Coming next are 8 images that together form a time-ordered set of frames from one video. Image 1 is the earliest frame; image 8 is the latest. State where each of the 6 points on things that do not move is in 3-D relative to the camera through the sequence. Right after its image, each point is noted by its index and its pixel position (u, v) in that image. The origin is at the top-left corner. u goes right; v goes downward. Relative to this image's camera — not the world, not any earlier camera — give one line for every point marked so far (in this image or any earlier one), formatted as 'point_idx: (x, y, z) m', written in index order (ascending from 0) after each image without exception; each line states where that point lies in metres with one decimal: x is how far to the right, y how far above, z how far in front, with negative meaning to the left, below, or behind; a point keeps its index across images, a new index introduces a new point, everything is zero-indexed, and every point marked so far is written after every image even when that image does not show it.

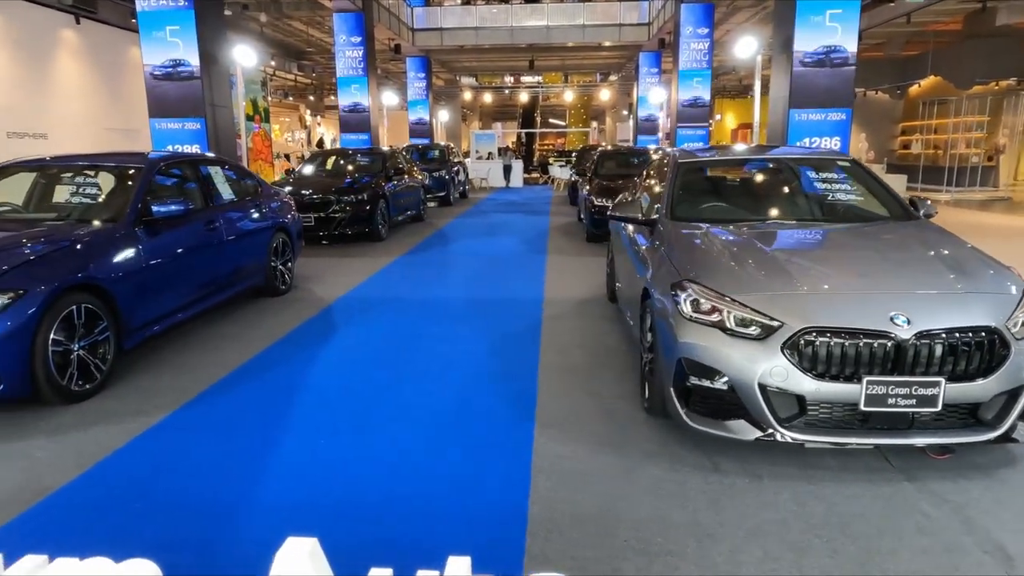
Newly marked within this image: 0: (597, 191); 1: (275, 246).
0: (+1.3, +1.5, +9.8) m
1: (-2.4, +0.4, +6.5) m
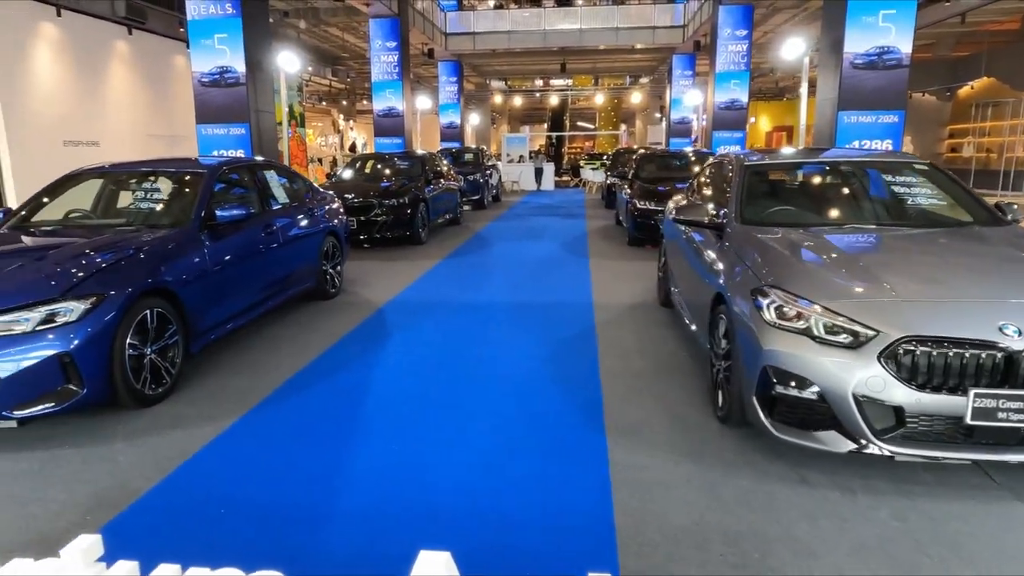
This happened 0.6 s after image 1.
0: (+1.9, +1.4, +9.7) m
1: (-1.9, +0.4, +6.6) m
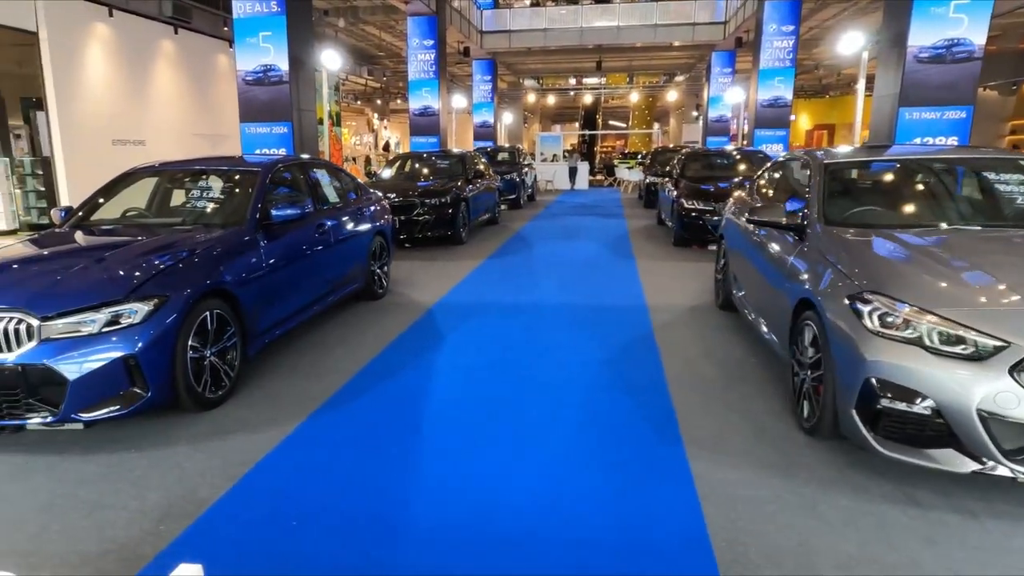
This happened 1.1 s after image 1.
0: (+2.6, +1.4, +9.5) m
1: (-1.4, +0.4, +6.5) m
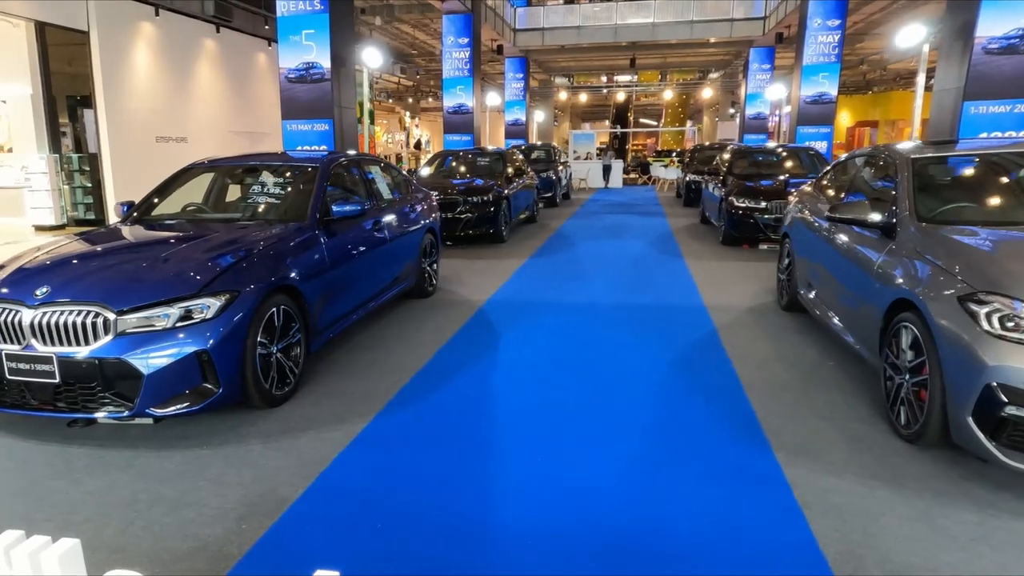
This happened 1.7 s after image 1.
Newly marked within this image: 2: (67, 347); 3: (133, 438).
0: (+3.2, +1.4, +9.3) m
1: (-0.9, +0.4, +6.4) m
2: (-2.2, -0.3, +3.2) m
3: (-2.0, -0.8, +3.4) m
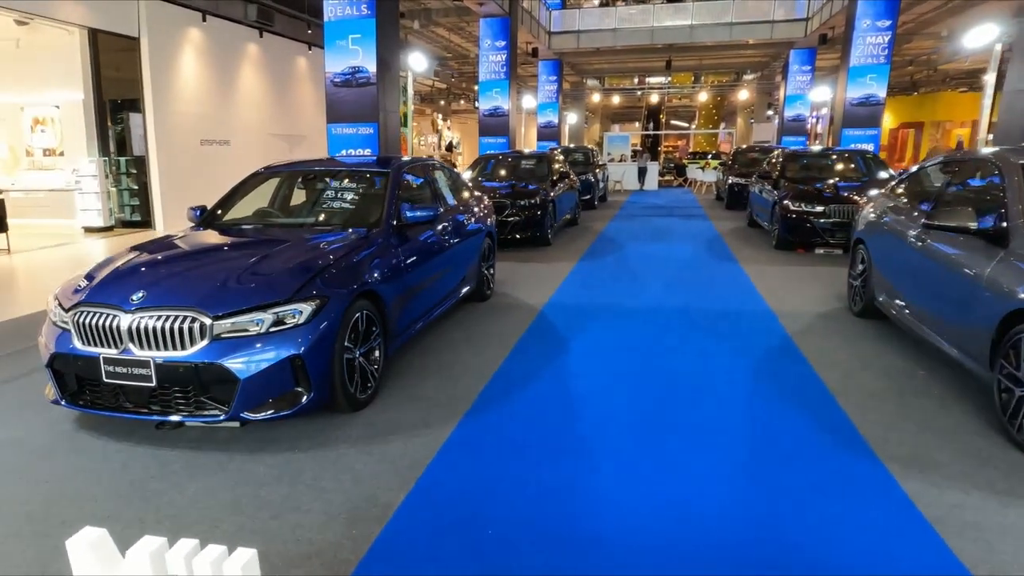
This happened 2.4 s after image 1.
0: (+3.9, +1.3, +9.1) m
1: (-0.3, +0.4, +6.4) m
2: (-1.7, -0.3, +3.2) m
3: (-1.6, -0.8, +3.5) m
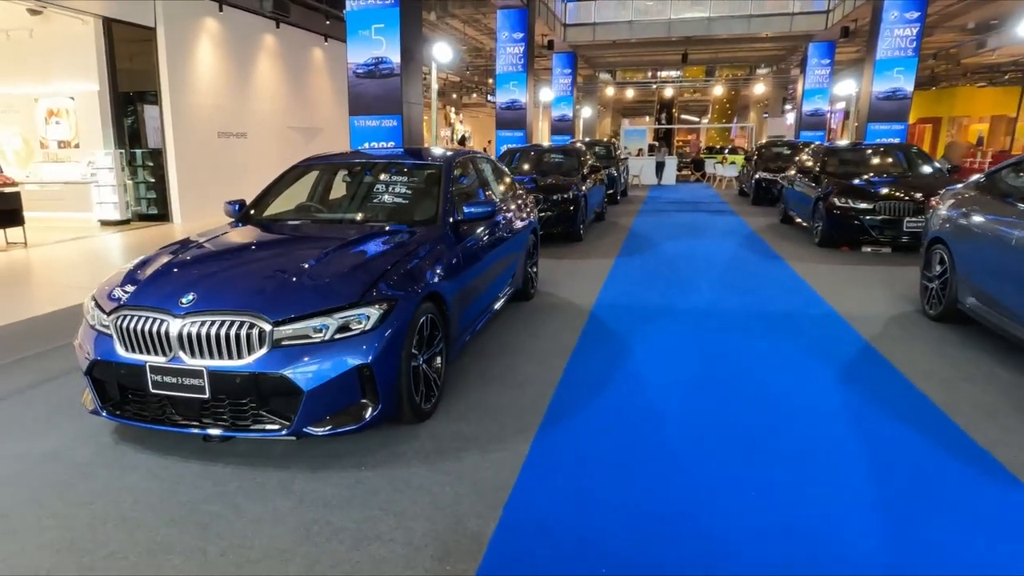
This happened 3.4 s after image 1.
0: (+4.3, +1.3, +8.8) m
1: (+0.2, +0.4, +6.1) m
2: (-1.3, -0.3, +3.0) m
3: (-1.2, -0.8, +3.2) m
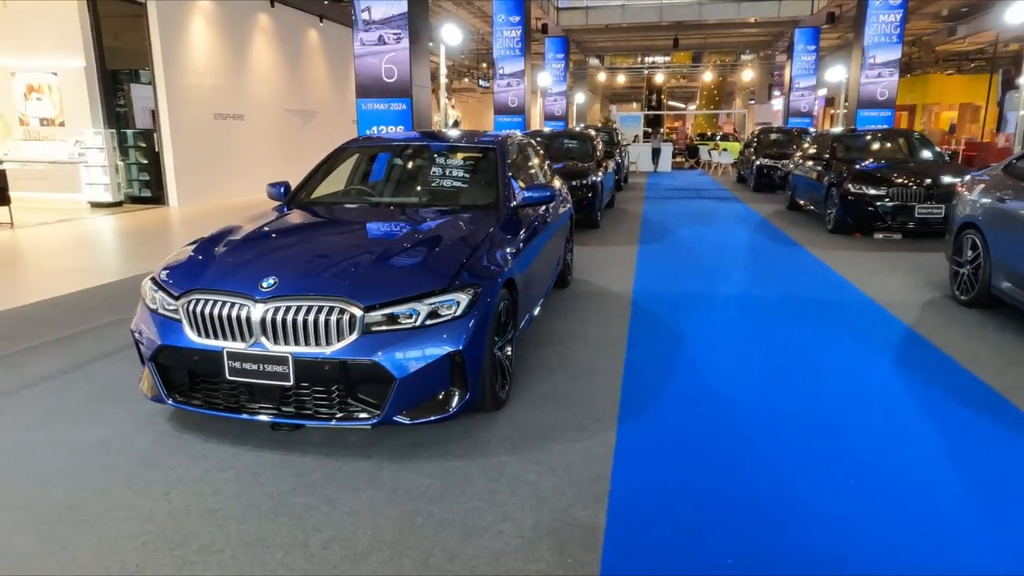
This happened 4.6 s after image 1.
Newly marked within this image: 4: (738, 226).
0: (+4.6, +1.5, +8.8) m
1: (+0.5, +0.5, +6.0) m
2: (-0.9, -0.3, +2.9) m
3: (-0.7, -0.8, +3.1) m
4: (+3.5, +1.0, +10.2) m
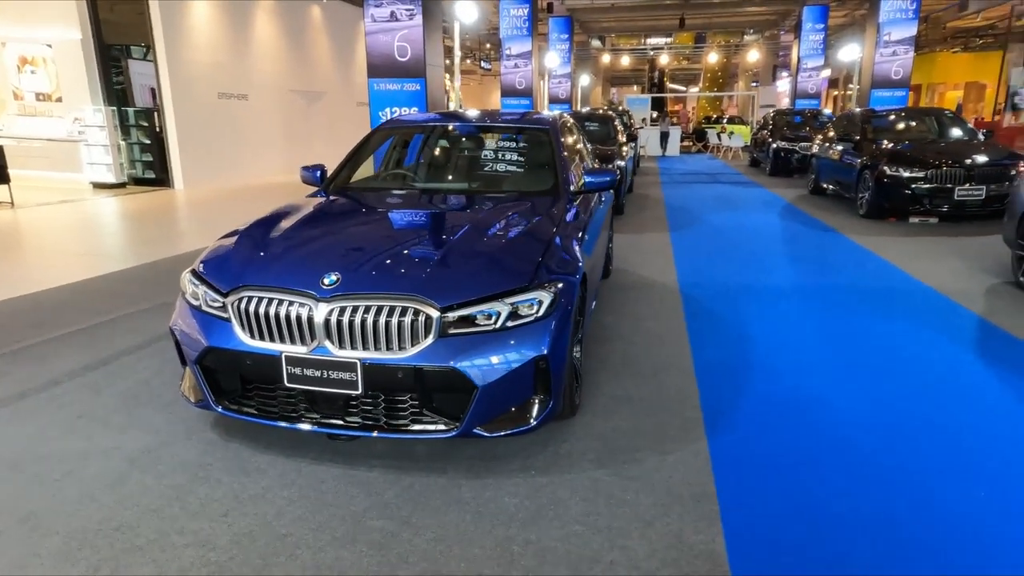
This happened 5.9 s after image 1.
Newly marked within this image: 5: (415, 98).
0: (+4.9, +1.6, +8.5) m
1: (+0.8, +0.6, +5.7) m
2: (-0.5, -0.2, +2.6) m
3: (-0.4, -0.7, +2.8) m
4: (+3.9, +1.2, +9.9) m
5: (-1.6, +3.2, +11.1) m
